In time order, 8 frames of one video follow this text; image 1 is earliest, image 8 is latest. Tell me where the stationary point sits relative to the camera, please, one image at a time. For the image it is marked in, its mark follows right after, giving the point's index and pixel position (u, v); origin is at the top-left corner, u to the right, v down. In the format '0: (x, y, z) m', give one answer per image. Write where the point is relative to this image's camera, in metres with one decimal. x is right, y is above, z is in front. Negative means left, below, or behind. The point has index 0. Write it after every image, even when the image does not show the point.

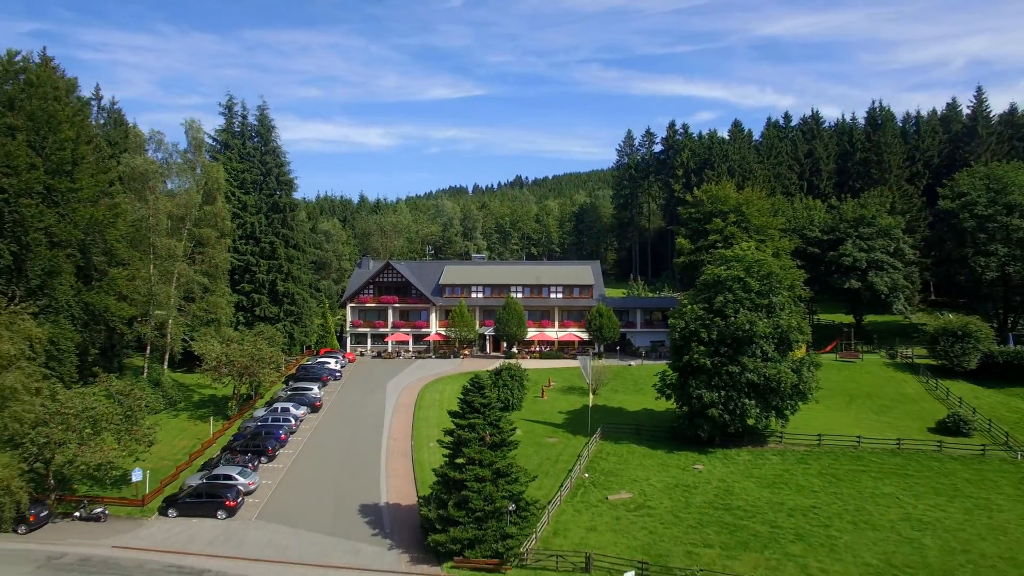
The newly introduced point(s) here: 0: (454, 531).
0: (-1.5, -6.3, +17.4) m
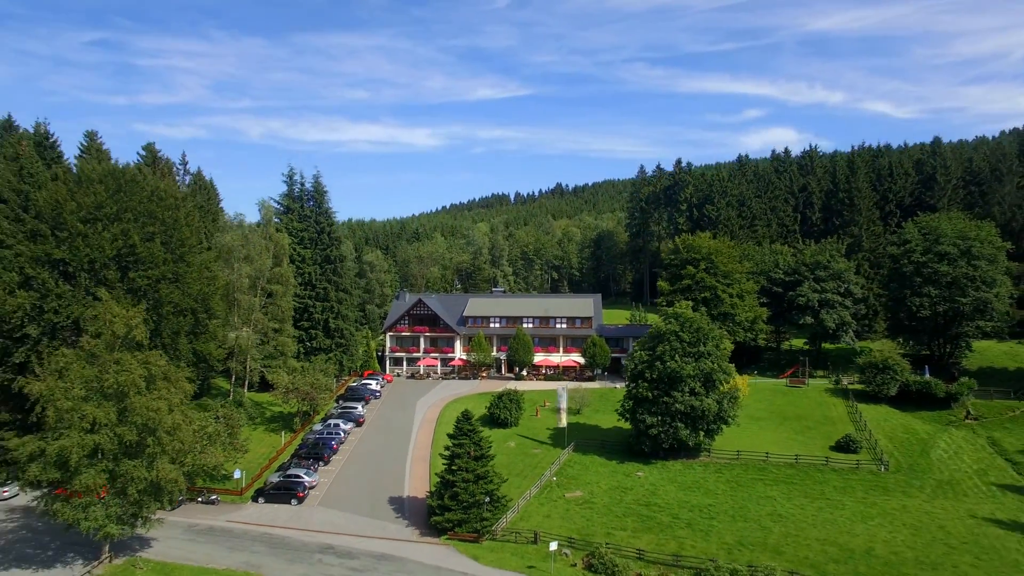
0: (-2.5, -8.8, +26.2) m
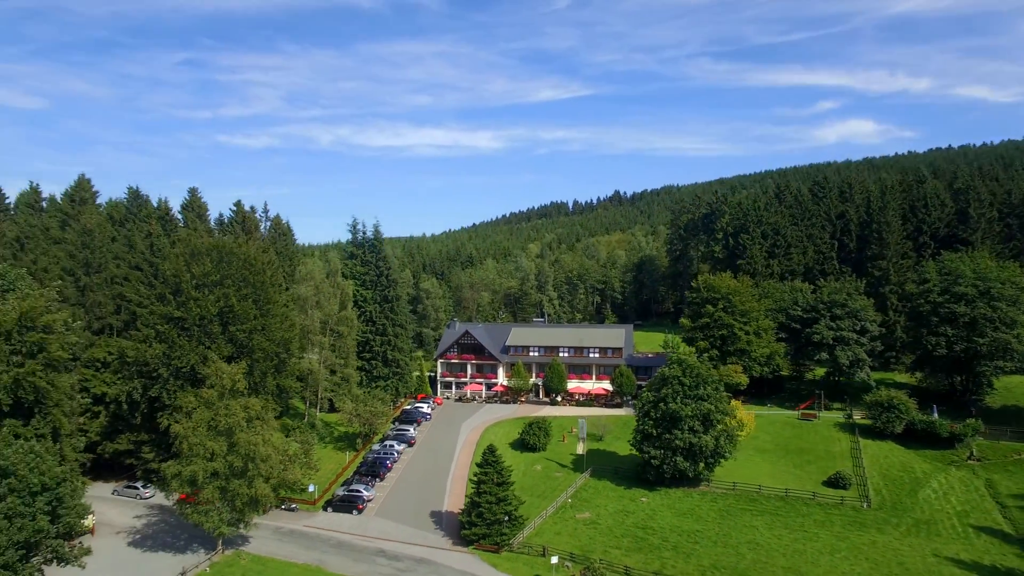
0: (-1.8, -11.7, +32.4) m
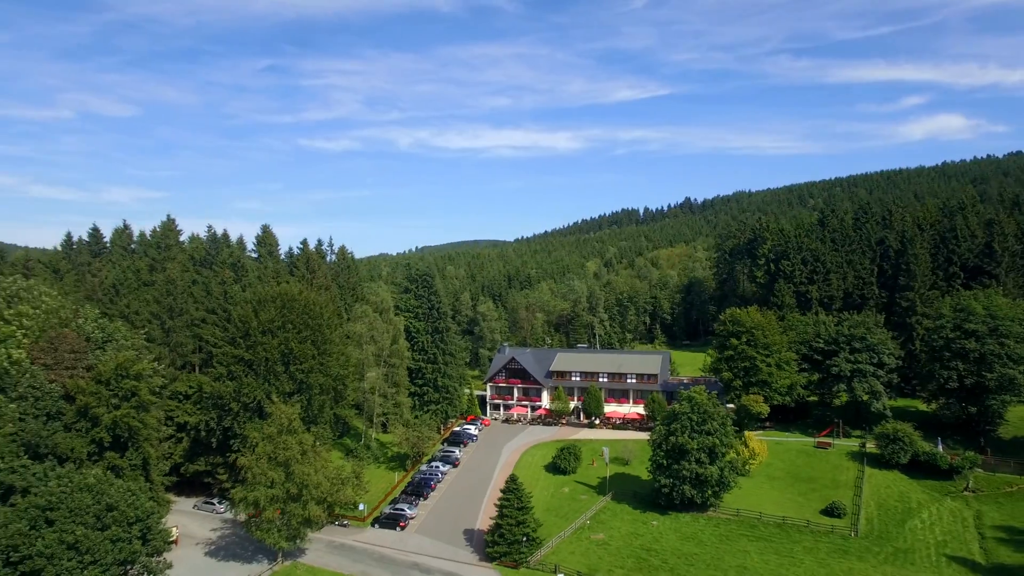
0: (-0.9, -14.5, +37.4) m
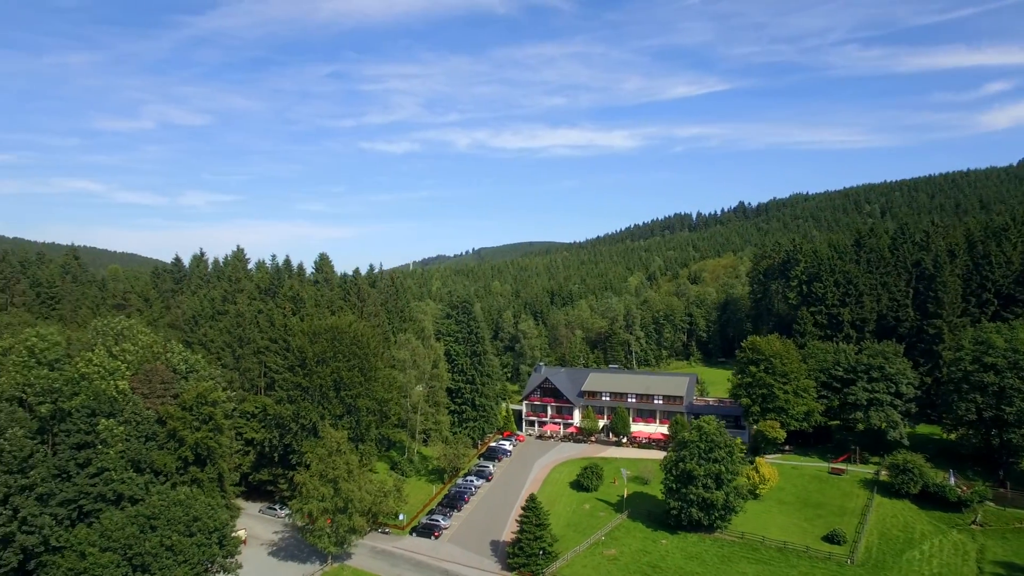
0: (+0.2, -17.1, +42.0) m
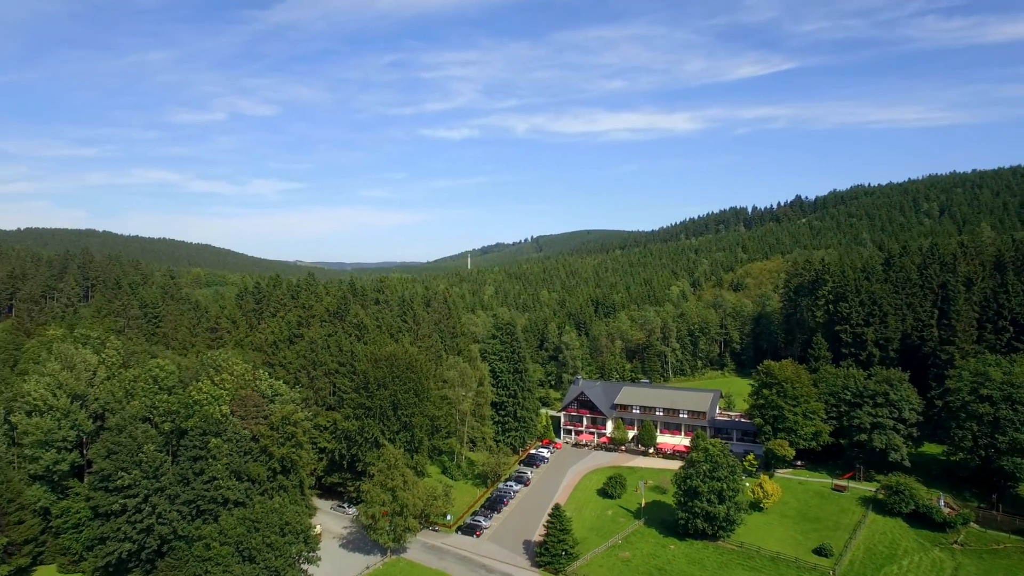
0: (+2.2, -20.2, +49.9) m
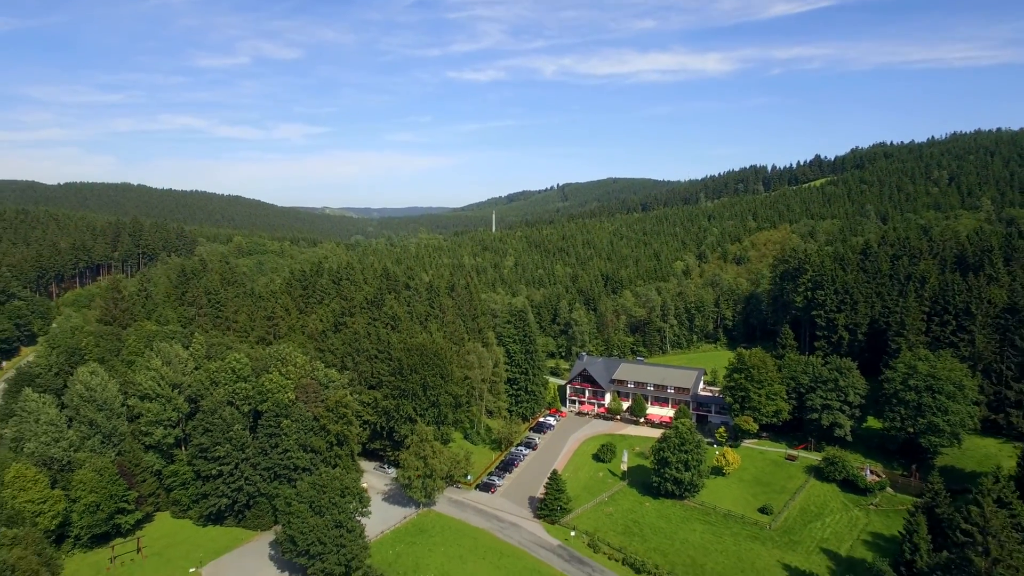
0: (+2.8, -21.3, +63.2) m
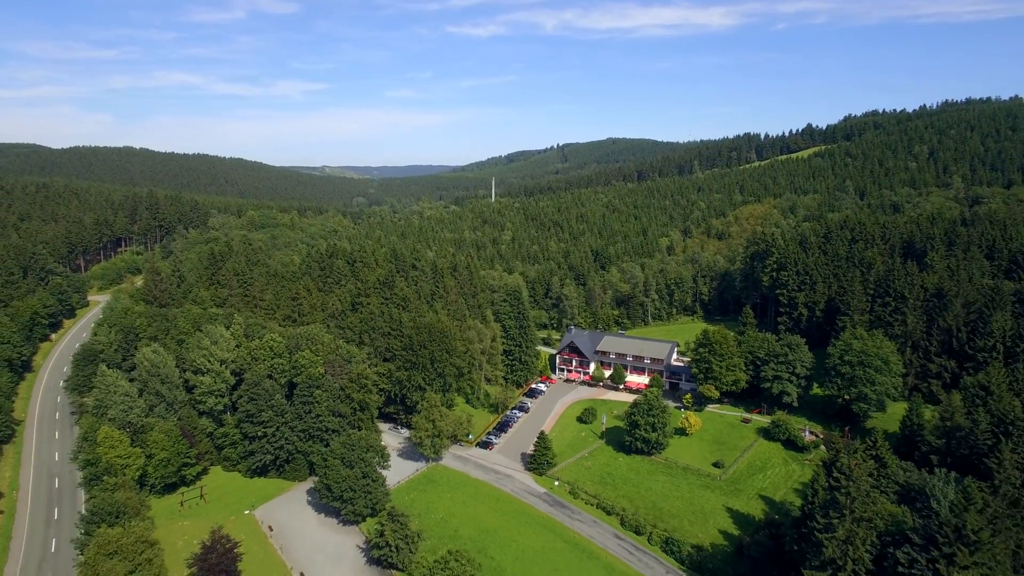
0: (+2.2, -20.1, +75.4) m
